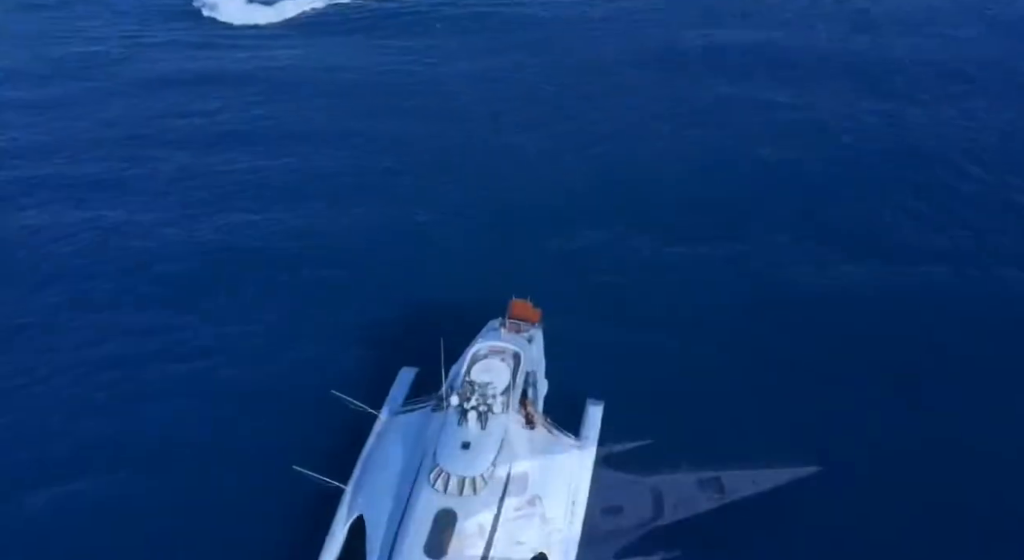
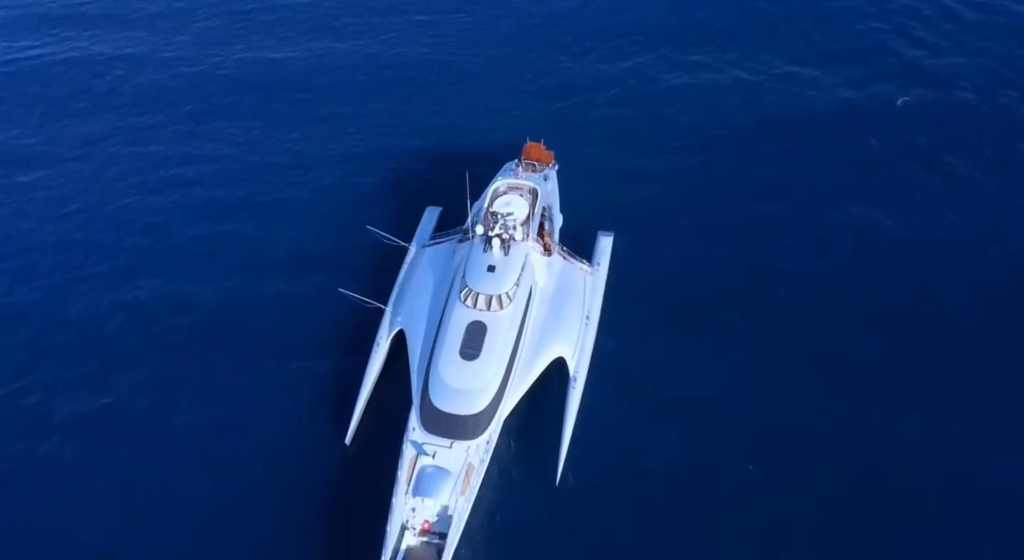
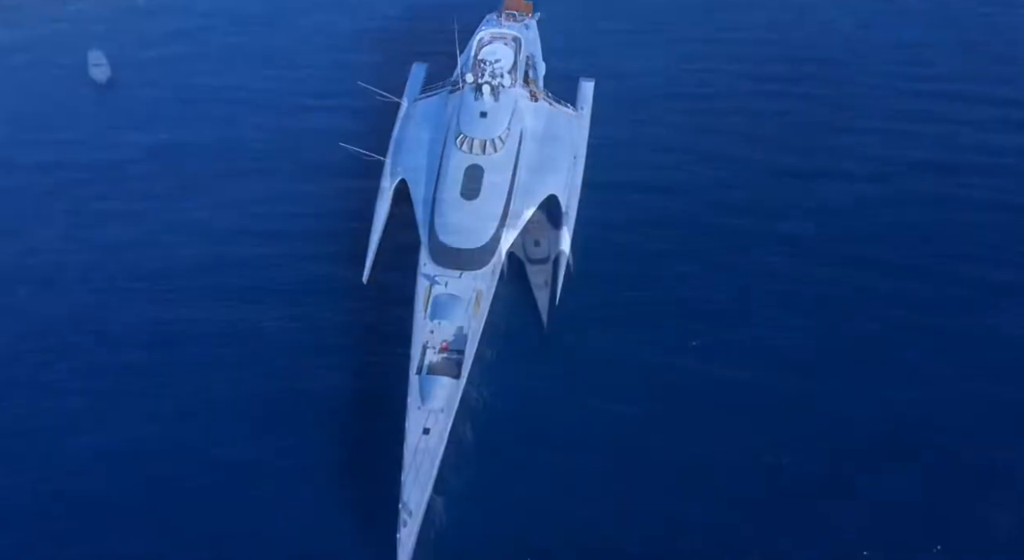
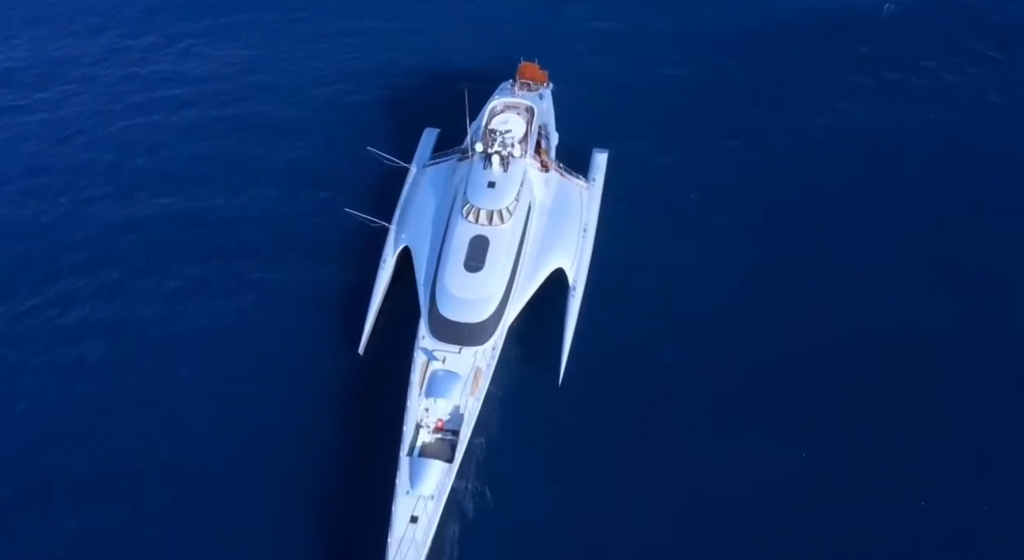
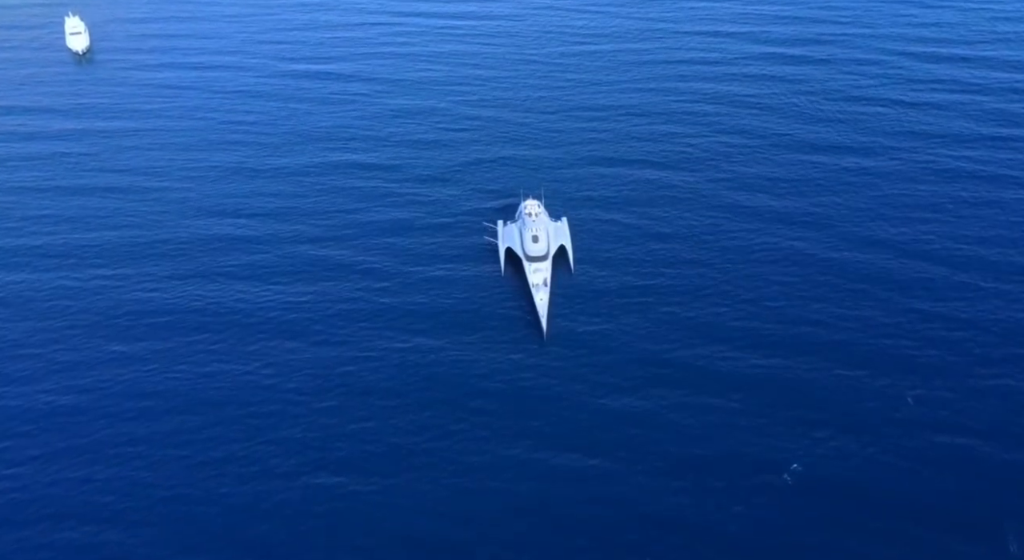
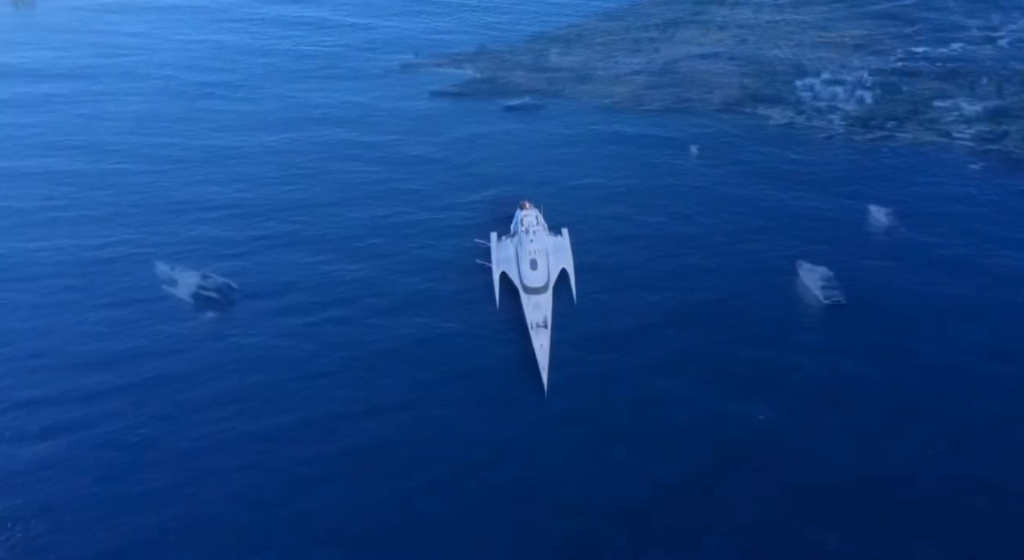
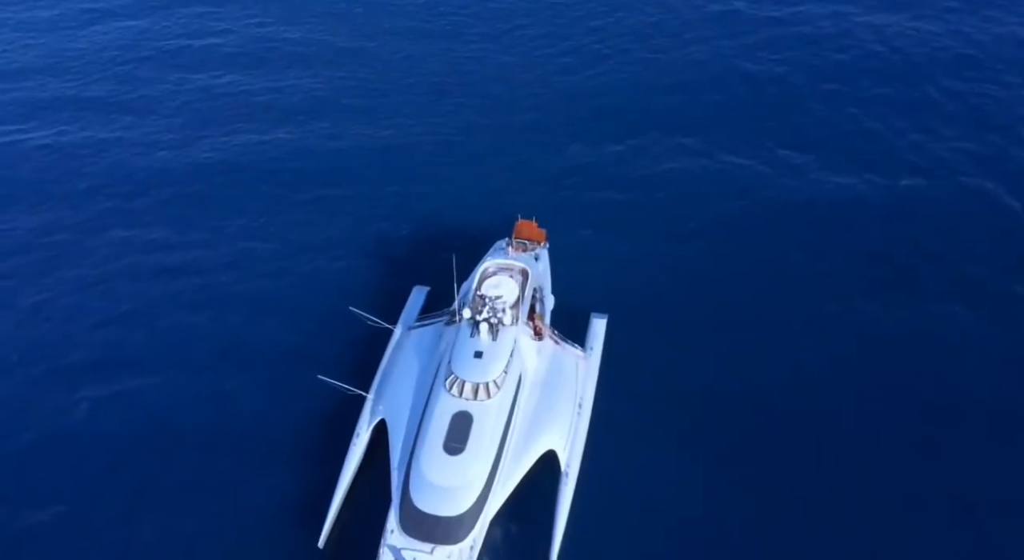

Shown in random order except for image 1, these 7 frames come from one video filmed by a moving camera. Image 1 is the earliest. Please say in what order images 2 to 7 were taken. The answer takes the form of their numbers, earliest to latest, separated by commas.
7, 2, 4, 3, 5, 6
